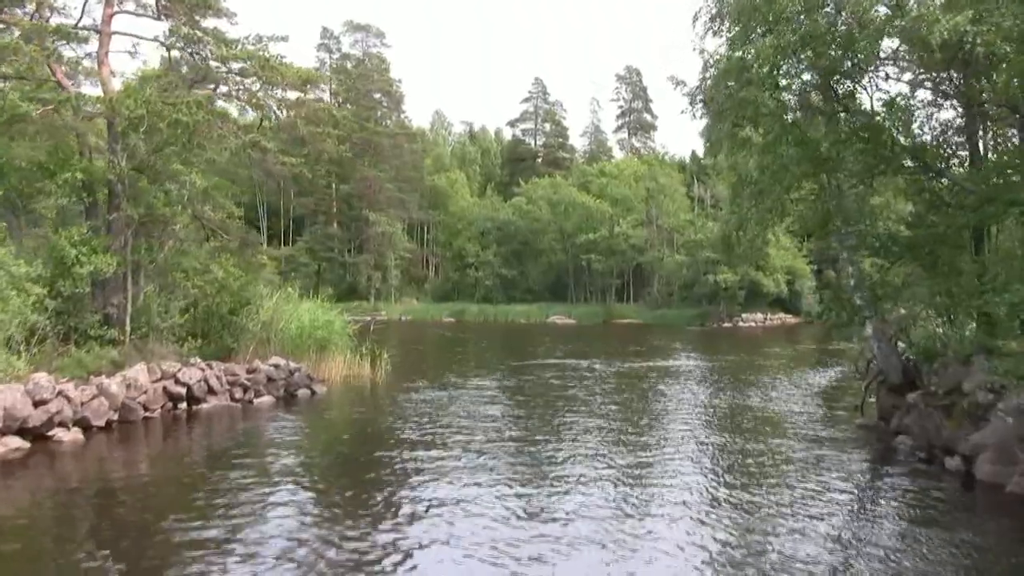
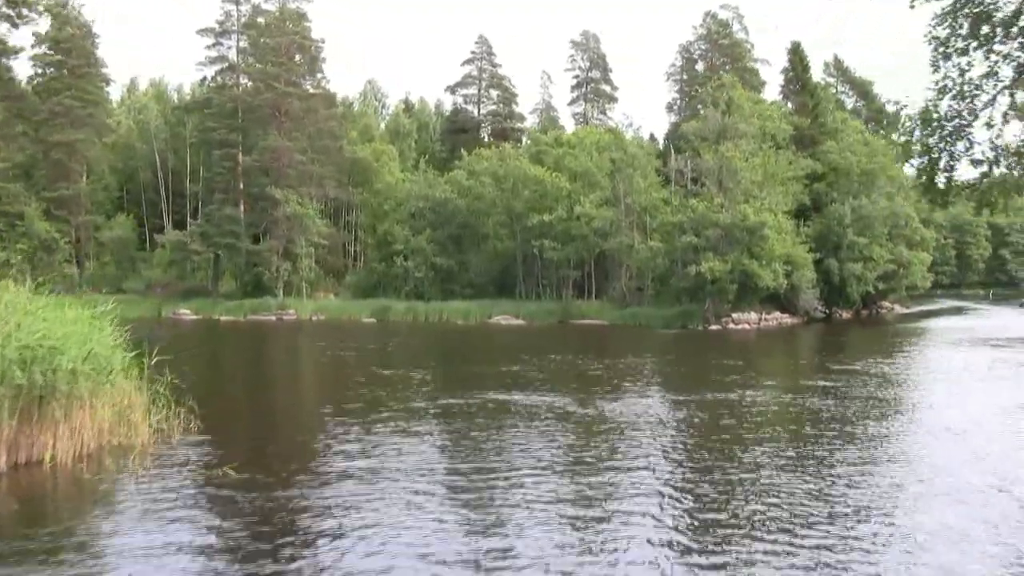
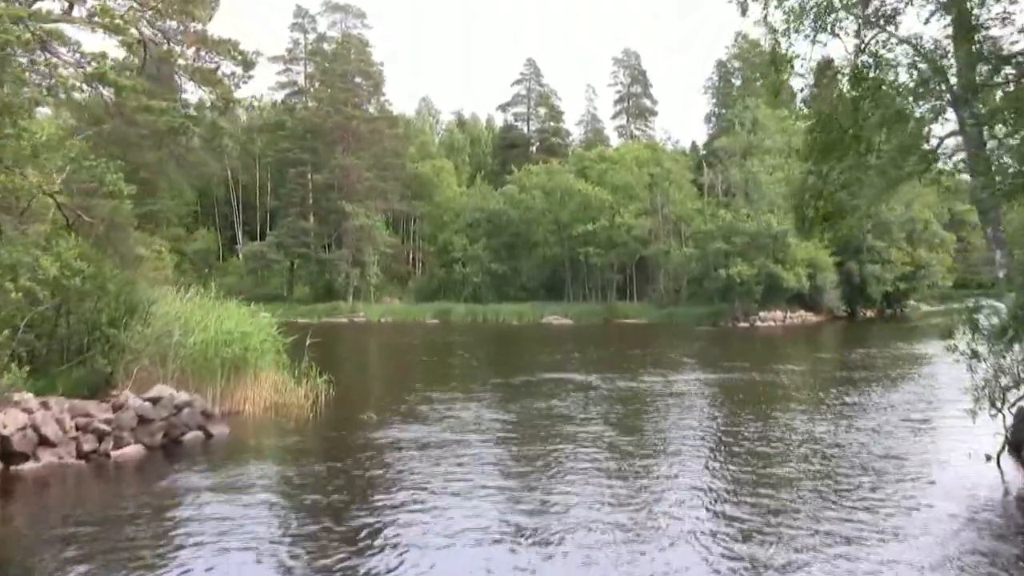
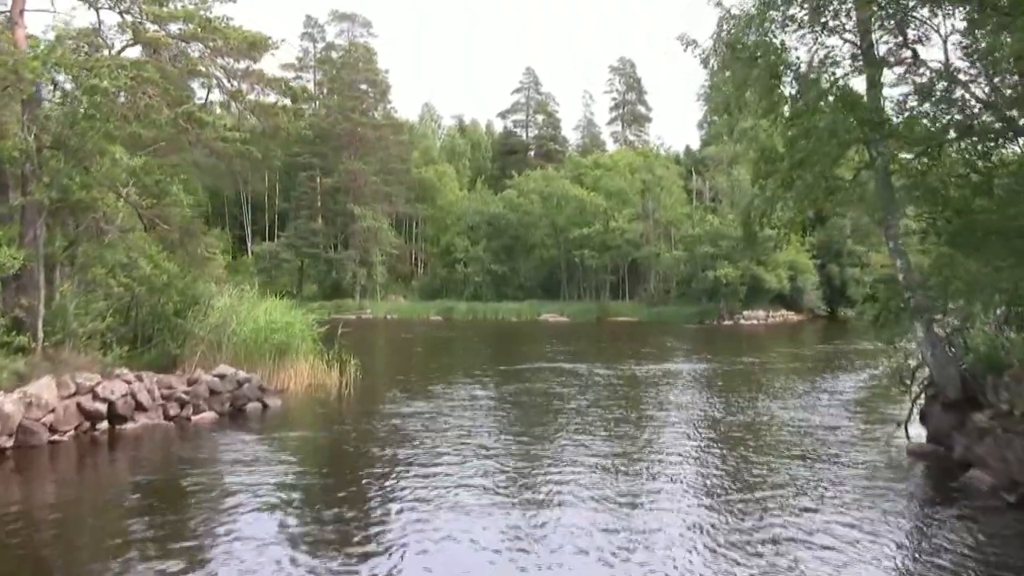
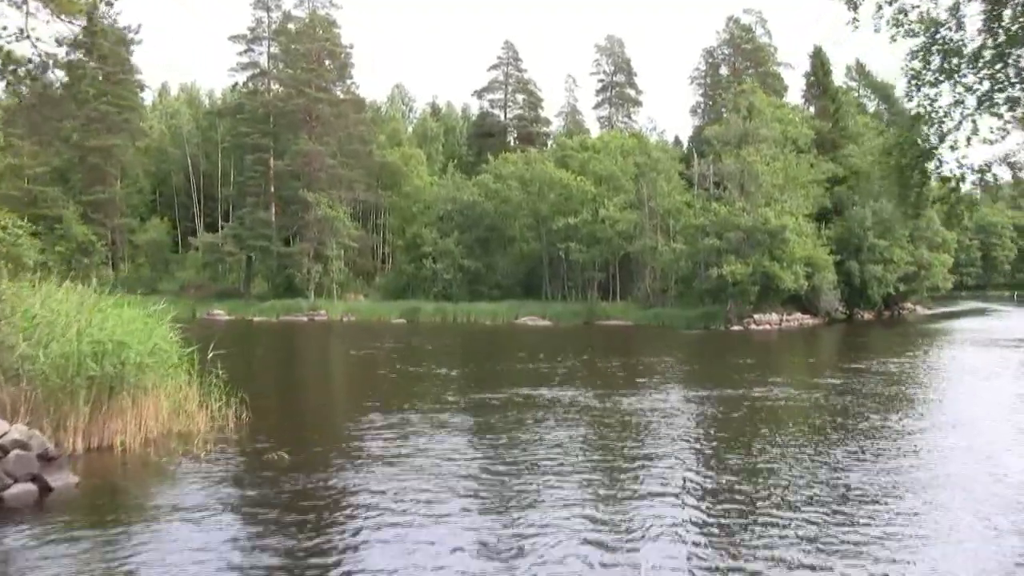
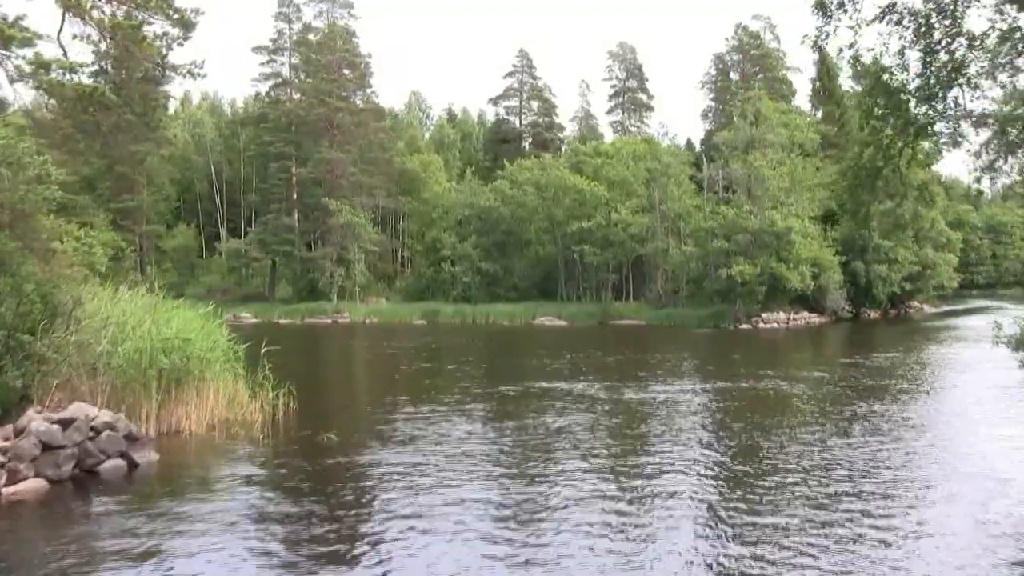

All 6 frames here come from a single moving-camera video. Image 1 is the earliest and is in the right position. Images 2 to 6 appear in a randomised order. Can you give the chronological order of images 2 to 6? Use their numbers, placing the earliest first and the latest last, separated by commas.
4, 3, 6, 5, 2
